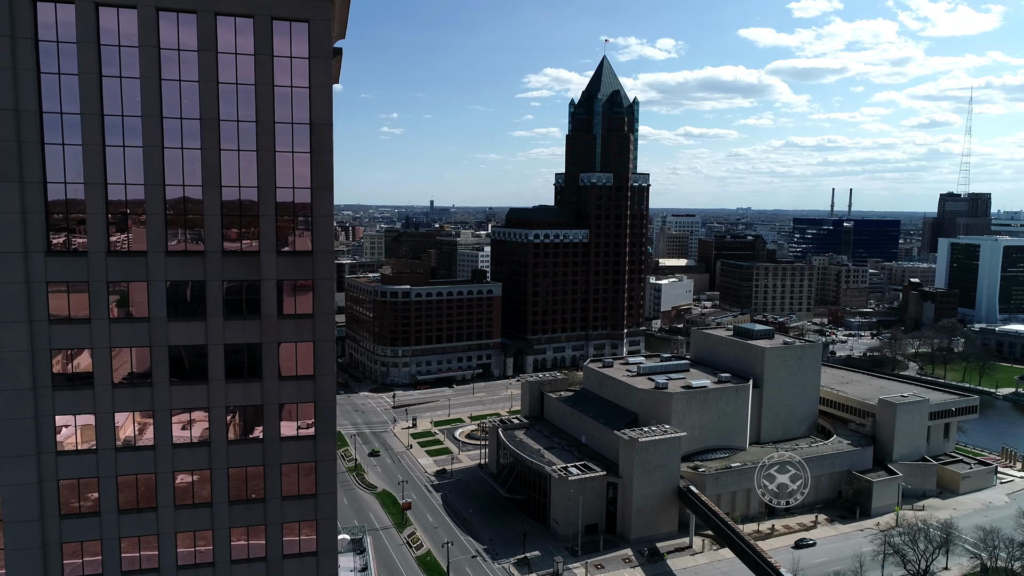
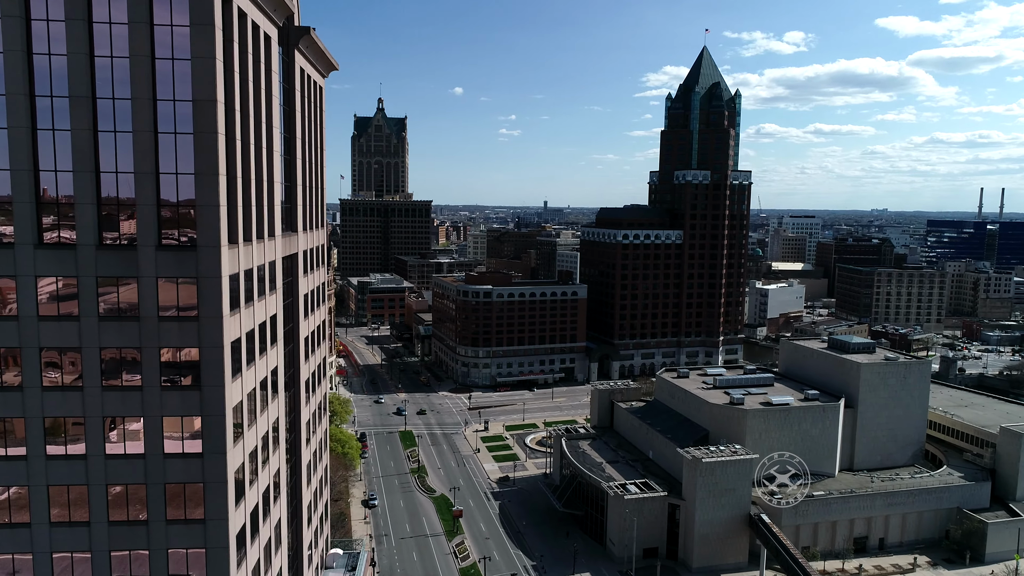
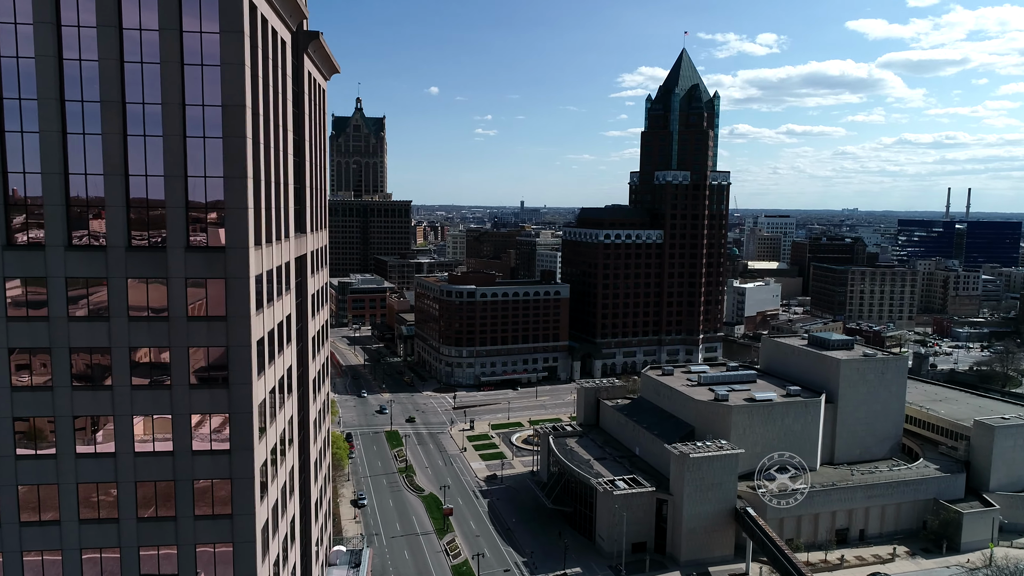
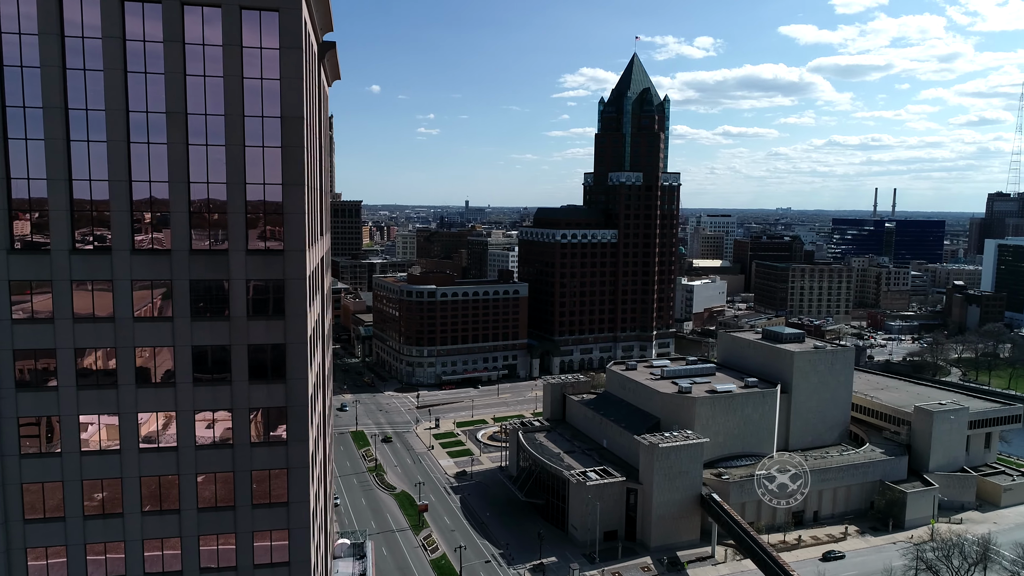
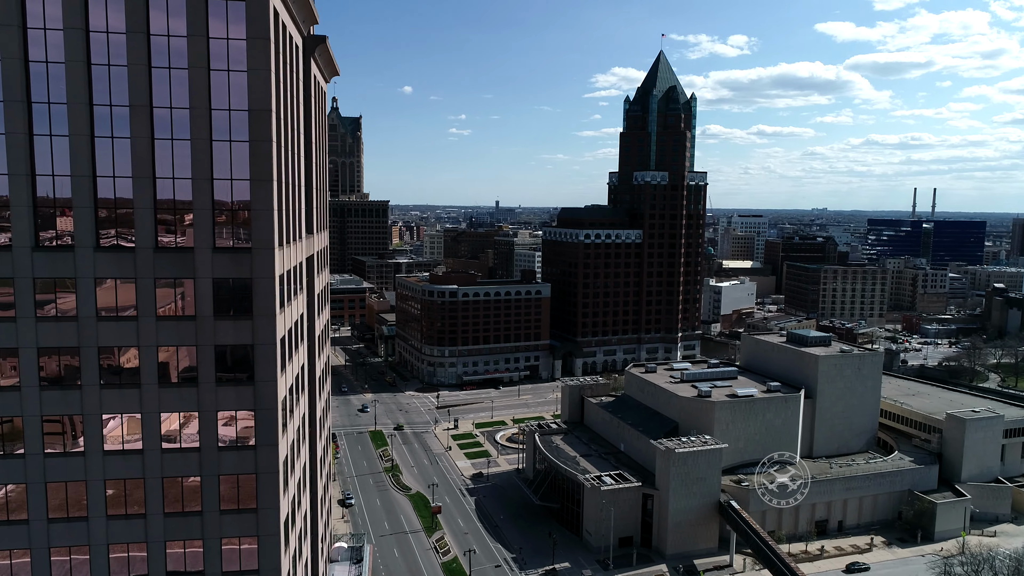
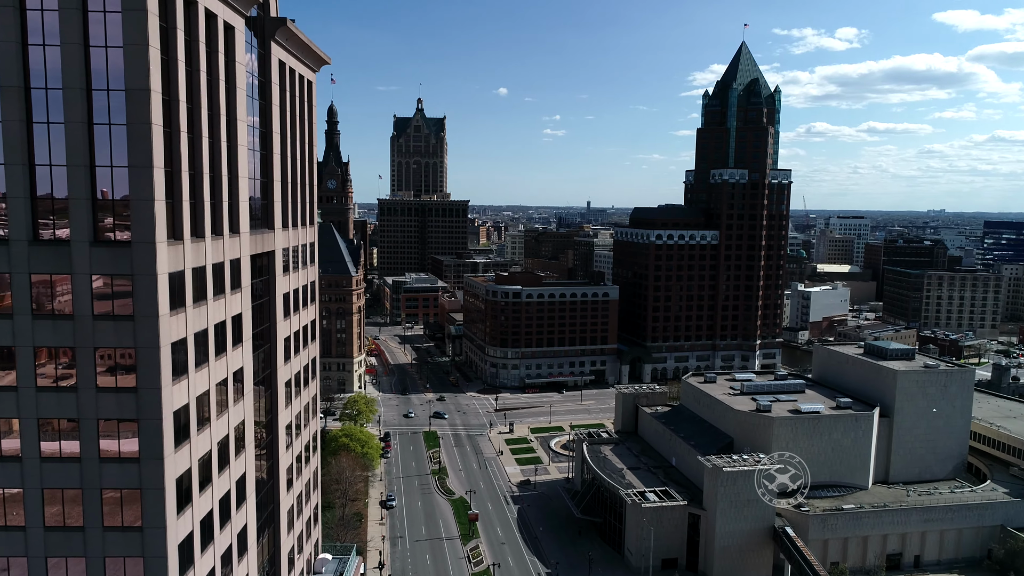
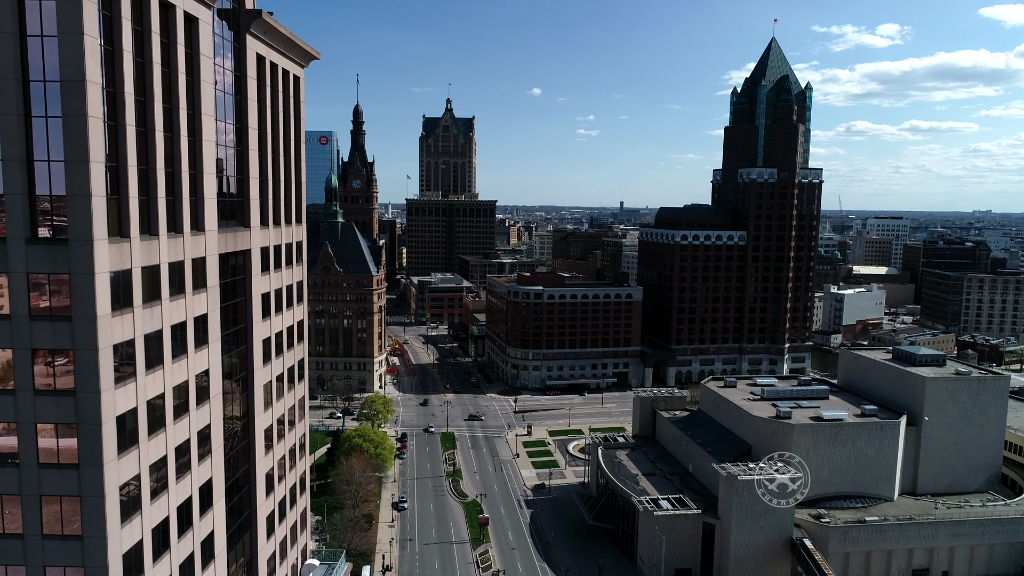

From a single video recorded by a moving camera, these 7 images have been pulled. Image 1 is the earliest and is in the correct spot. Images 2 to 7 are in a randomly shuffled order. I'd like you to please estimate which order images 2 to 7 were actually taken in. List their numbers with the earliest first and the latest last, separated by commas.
4, 5, 3, 2, 6, 7
